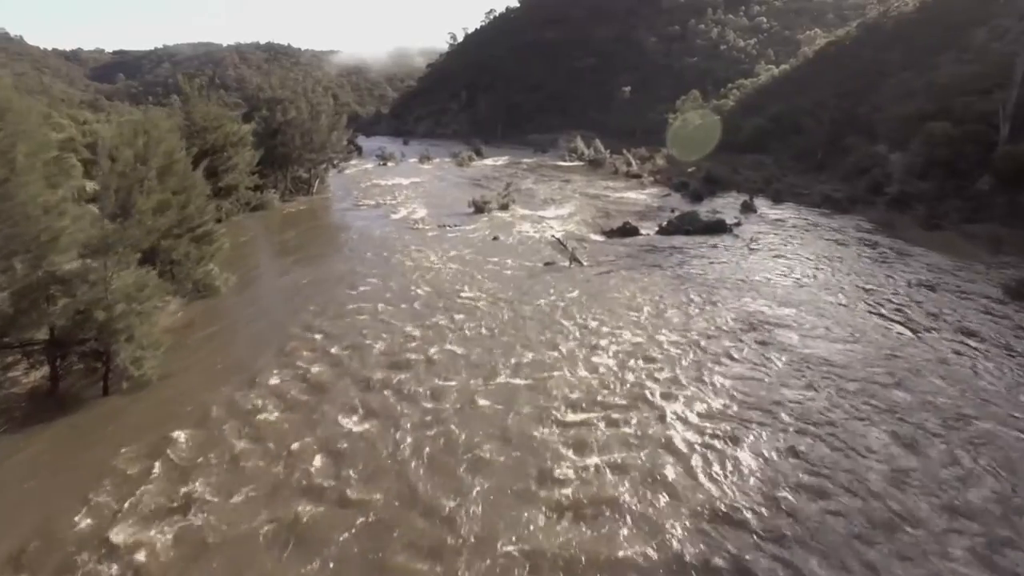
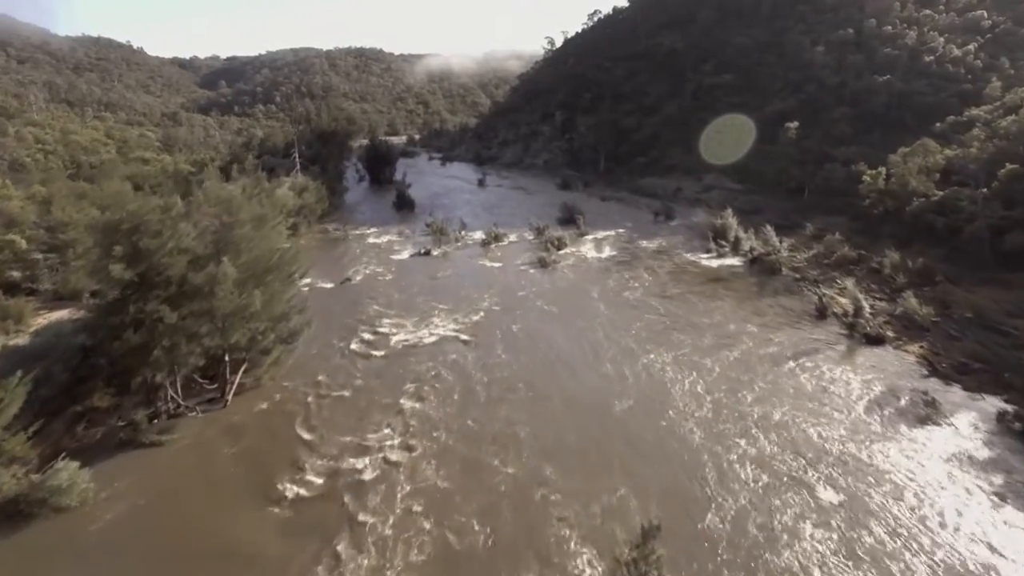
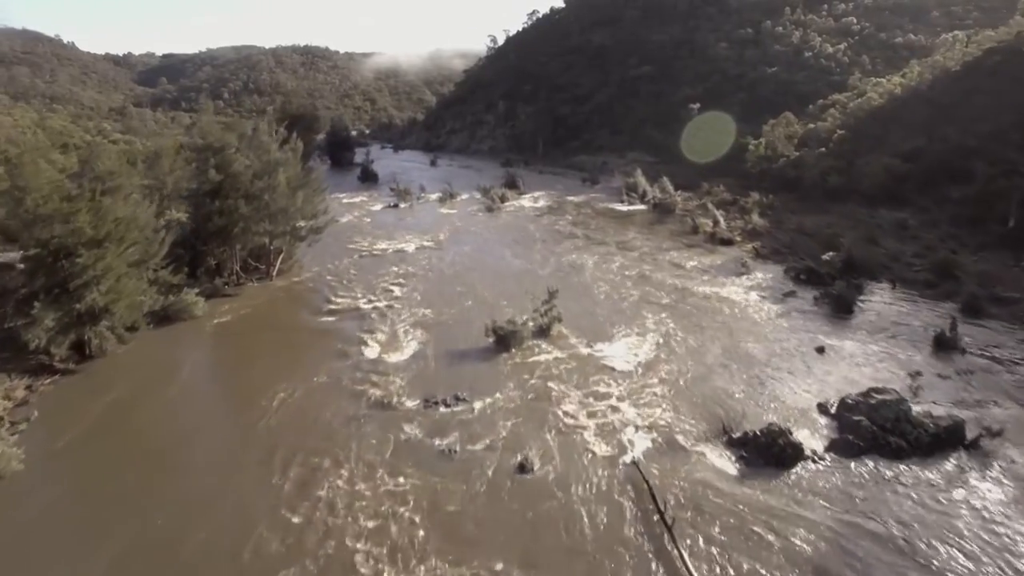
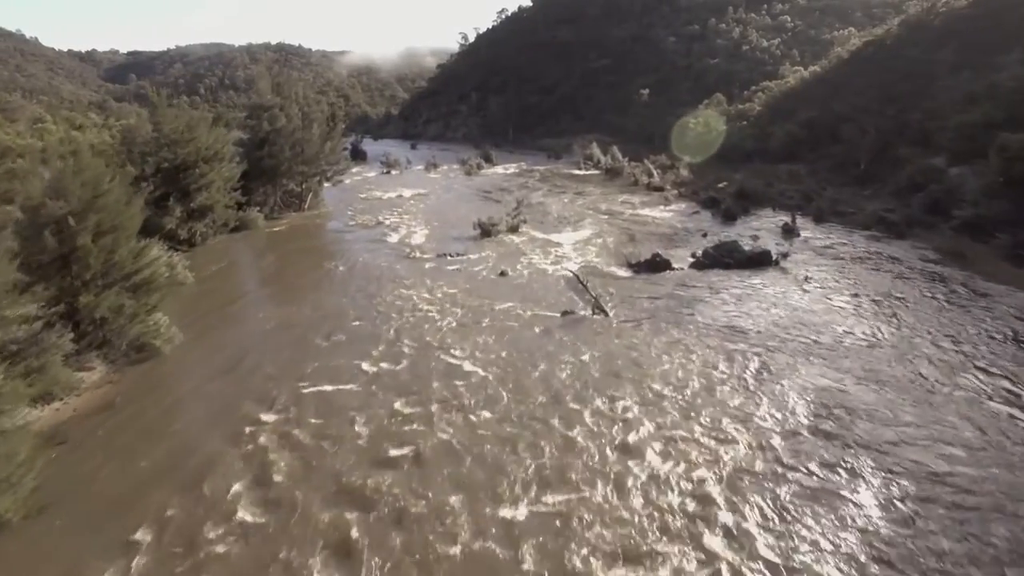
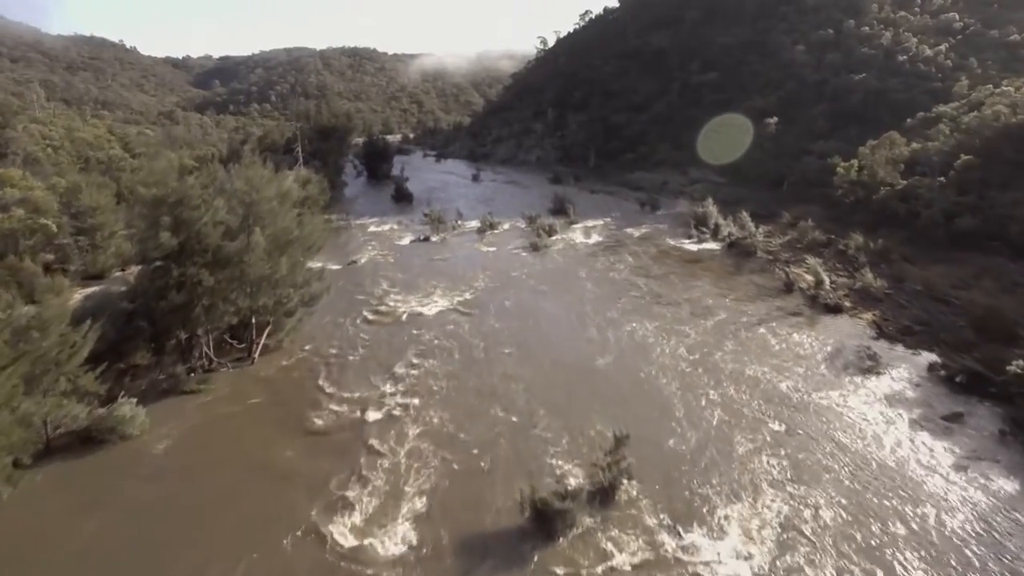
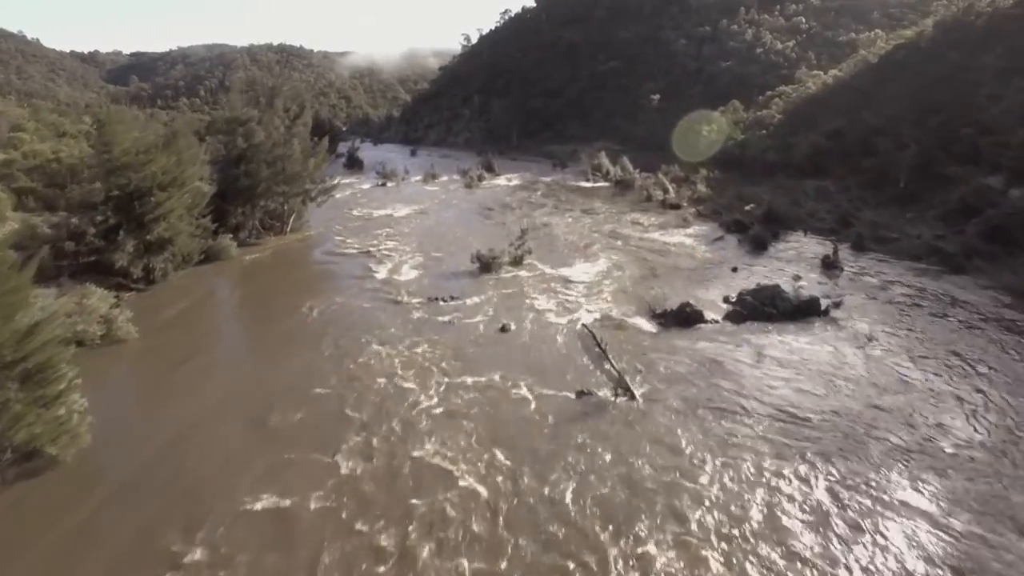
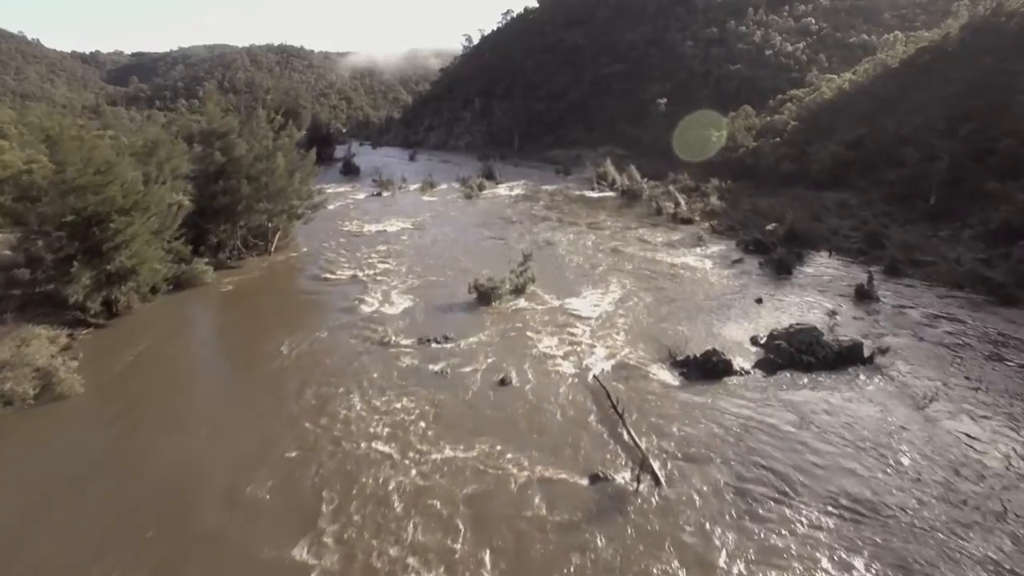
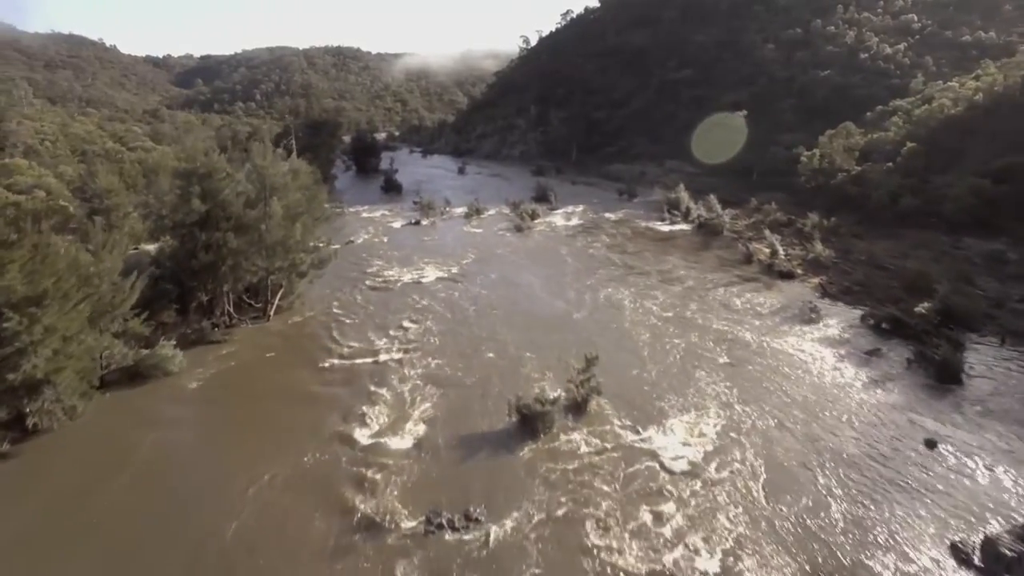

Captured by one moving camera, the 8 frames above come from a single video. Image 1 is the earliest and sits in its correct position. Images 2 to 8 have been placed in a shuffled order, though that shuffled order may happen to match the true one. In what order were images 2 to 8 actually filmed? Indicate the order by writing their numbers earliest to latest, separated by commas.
4, 6, 7, 3, 8, 5, 2
